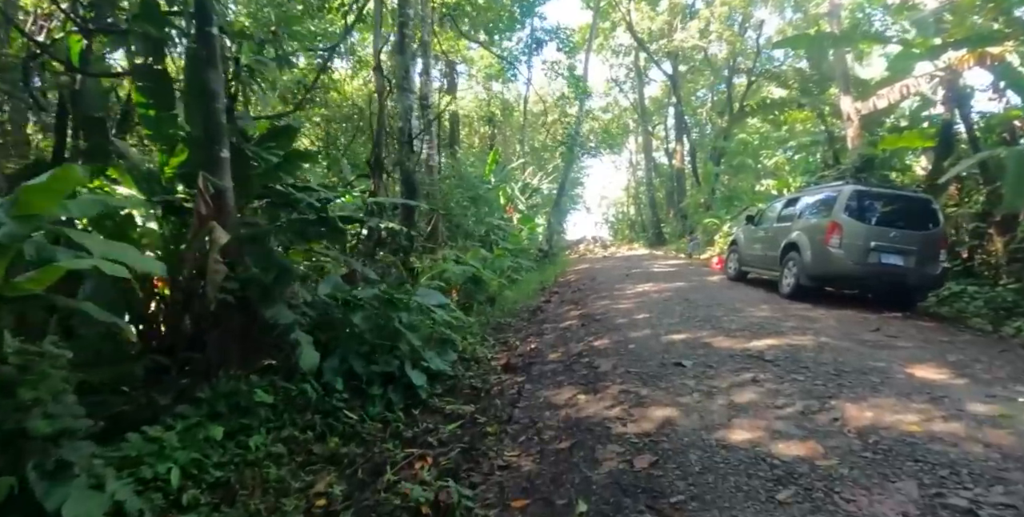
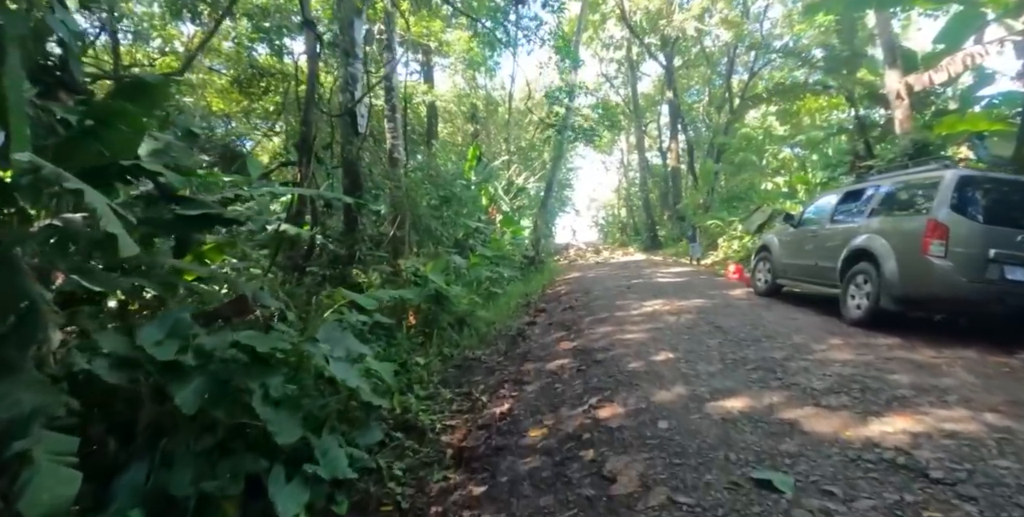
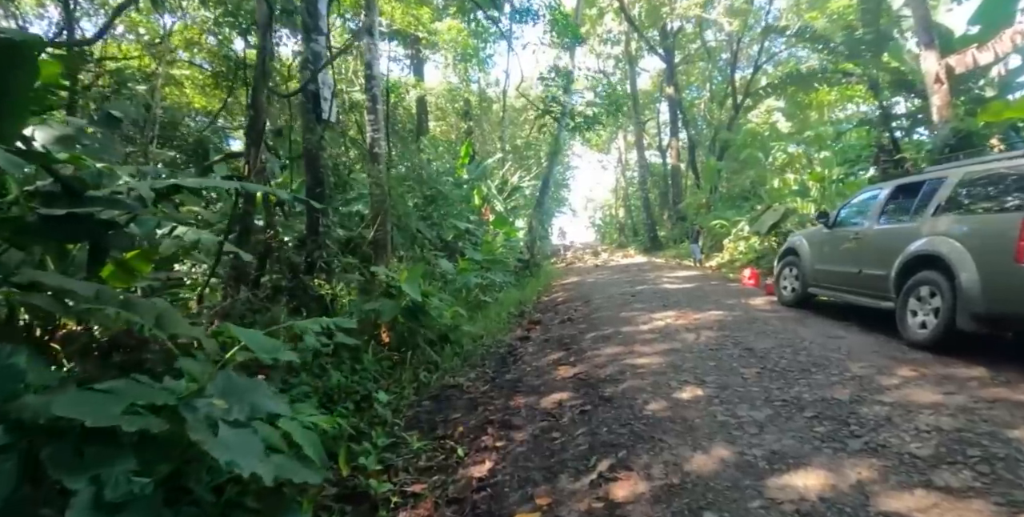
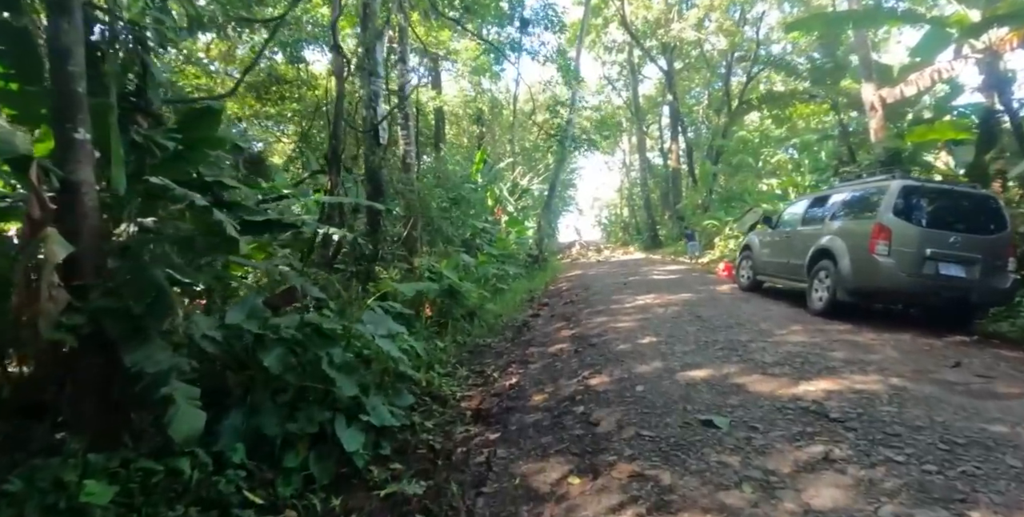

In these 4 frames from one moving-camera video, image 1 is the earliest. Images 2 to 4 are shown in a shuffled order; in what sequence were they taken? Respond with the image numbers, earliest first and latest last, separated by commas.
4, 2, 3
